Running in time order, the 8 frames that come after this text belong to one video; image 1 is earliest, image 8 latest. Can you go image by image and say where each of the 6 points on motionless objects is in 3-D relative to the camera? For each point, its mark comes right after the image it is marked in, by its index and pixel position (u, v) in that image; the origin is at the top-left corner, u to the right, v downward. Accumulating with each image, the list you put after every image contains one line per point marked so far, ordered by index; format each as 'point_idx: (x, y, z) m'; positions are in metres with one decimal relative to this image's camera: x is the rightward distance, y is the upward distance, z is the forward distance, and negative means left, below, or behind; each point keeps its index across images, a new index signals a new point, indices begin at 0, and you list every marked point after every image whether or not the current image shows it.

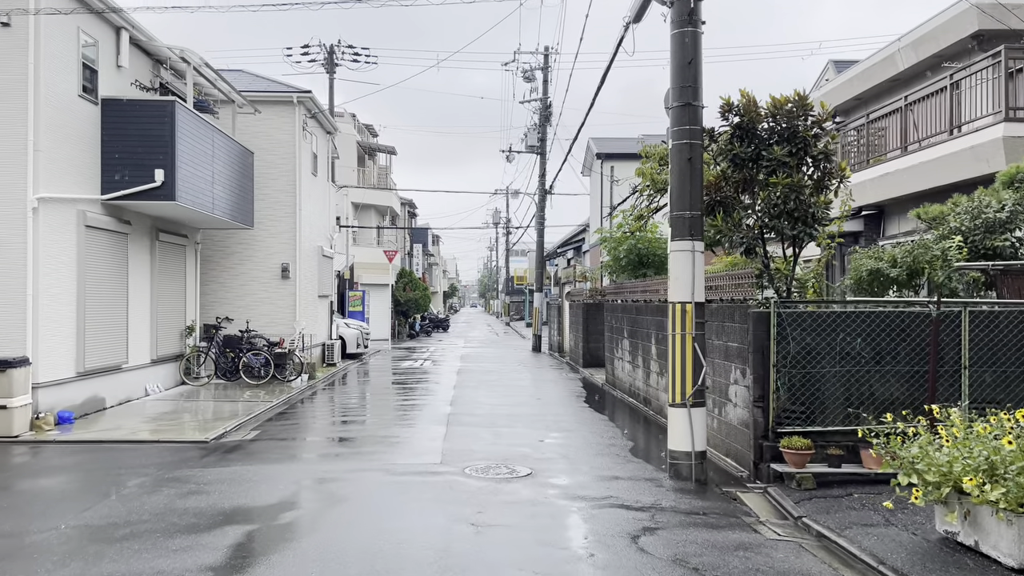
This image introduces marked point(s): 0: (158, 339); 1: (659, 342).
0: (-6.0, -0.9, +13.5) m
1: (+2.0, -0.8, +10.7) m
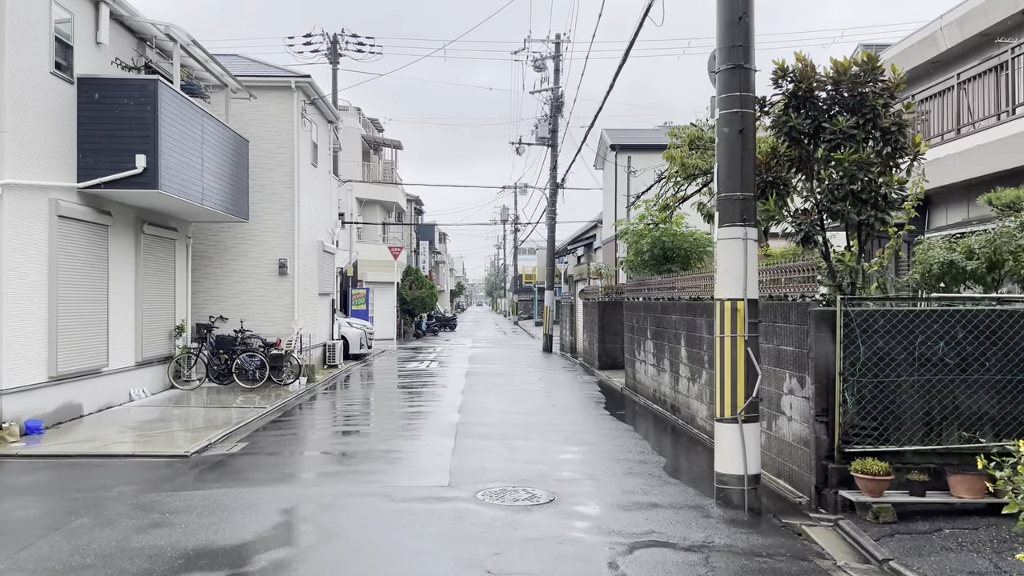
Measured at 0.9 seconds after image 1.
0: (-5.8, -0.8, +12.6) m
1: (+2.1, -0.7, +9.7) m
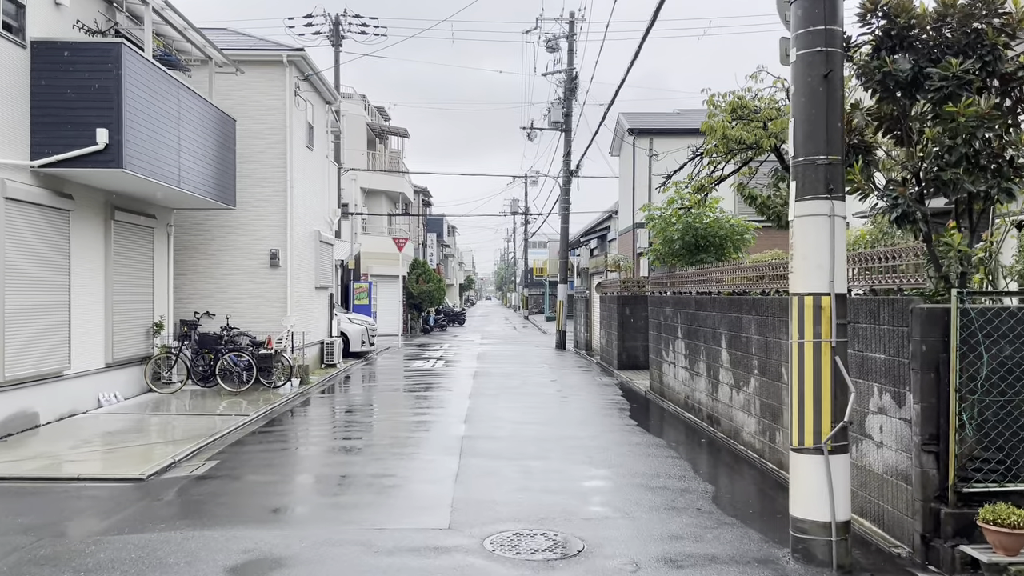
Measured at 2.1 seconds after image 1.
0: (-5.6, -0.7, +11.3) m
1: (+2.3, -0.6, +8.3) m
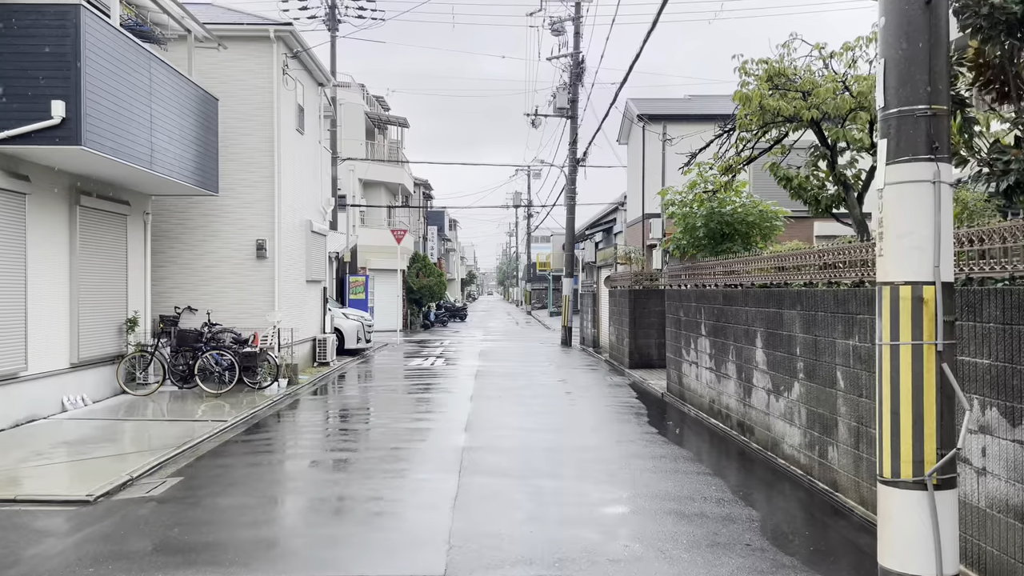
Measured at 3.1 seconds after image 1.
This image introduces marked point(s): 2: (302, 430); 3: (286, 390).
0: (-5.5, -0.6, +10.3) m
1: (+2.4, -0.6, +7.3) m
2: (-2.6, -1.8, +10.0) m
3: (-3.5, -1.6, +12.5) m
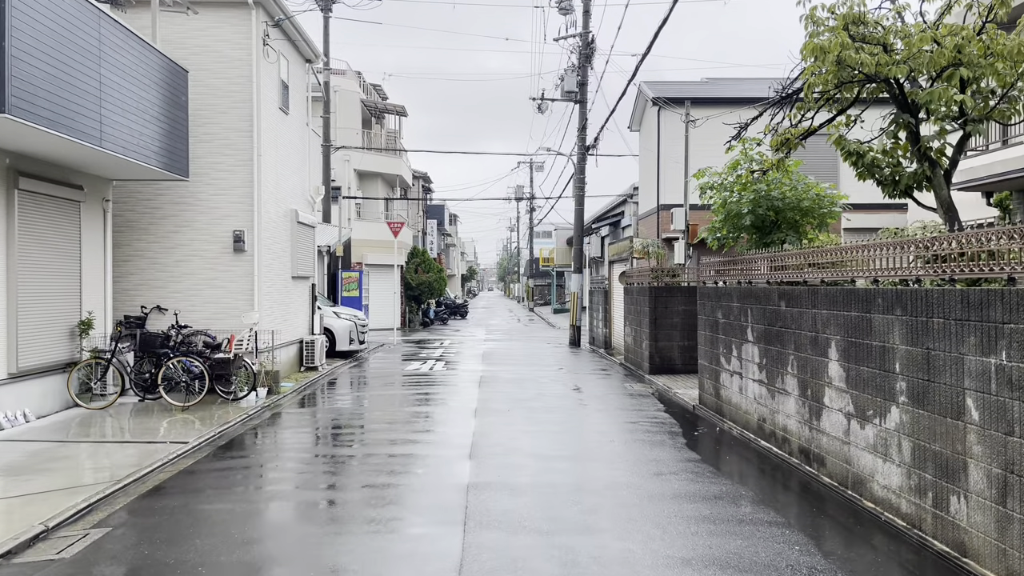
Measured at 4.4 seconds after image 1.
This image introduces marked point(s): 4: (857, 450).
0: (-5.4, -0.6, +8.9) m
1: (+2.5, -0.5, +5.8) m
2: (-2.5, -1.7, +8.6) m
3: (-3.4, -1.5, +11.0) m
4: (+2.5, -1.2, +5.8) m
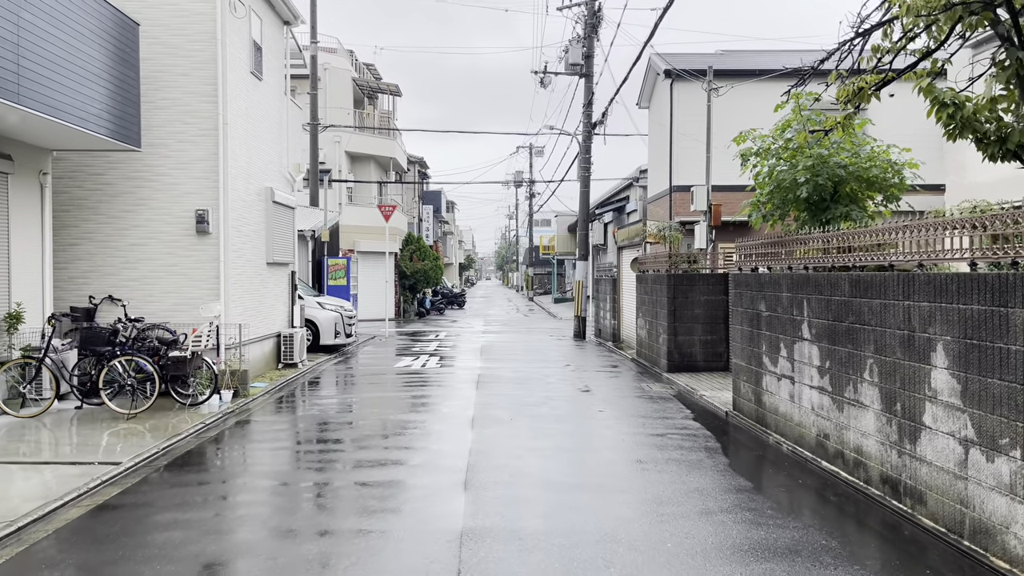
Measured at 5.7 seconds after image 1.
0: (-5.3, -0.5, +7.4) m
1: (+2.5, -0.5, +4.4) m
2: (-2.5, -1.6, +7.1) m
3: (-3.4, -1.4, +9.6) m
4: (+2.5, -1.1, +4.3) m
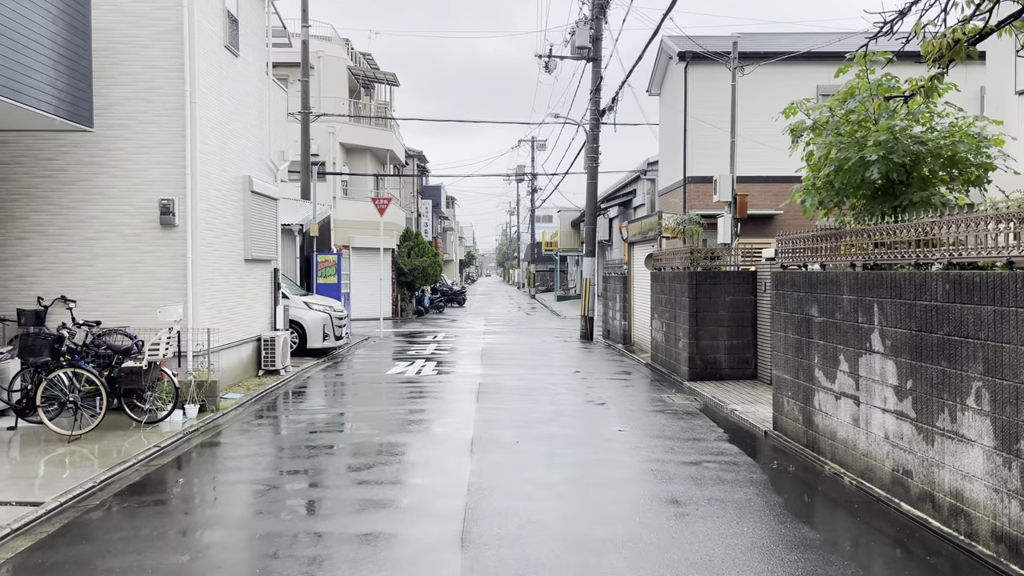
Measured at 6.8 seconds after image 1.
0: (-5.3, -0.5, +6.2) m
1: (+2.6, -0.5, +3.2) m
2: (-2.4, -1.6, +6.0) m
3: (-3.3, -1.4, +8.4) m
4: (+2.6, -1.1, +3.1) m
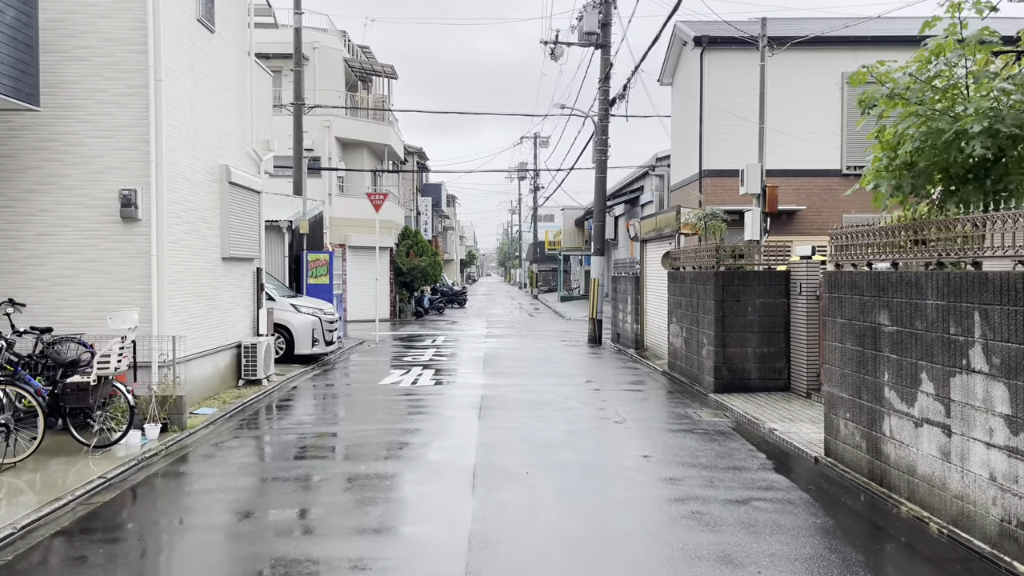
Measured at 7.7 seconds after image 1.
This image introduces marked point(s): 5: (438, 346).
0: (-5.2, -0.5, +5.1) m
1: (+2.6, -0.5, +2.1) m
2: (-2.3, -1.6, +4.9) m
3: (-3.2, -1.4, +7.3) m
4: (+2.6, -1.1, +2.1) m
5: (-1.6, -1.2, +16.7) m
